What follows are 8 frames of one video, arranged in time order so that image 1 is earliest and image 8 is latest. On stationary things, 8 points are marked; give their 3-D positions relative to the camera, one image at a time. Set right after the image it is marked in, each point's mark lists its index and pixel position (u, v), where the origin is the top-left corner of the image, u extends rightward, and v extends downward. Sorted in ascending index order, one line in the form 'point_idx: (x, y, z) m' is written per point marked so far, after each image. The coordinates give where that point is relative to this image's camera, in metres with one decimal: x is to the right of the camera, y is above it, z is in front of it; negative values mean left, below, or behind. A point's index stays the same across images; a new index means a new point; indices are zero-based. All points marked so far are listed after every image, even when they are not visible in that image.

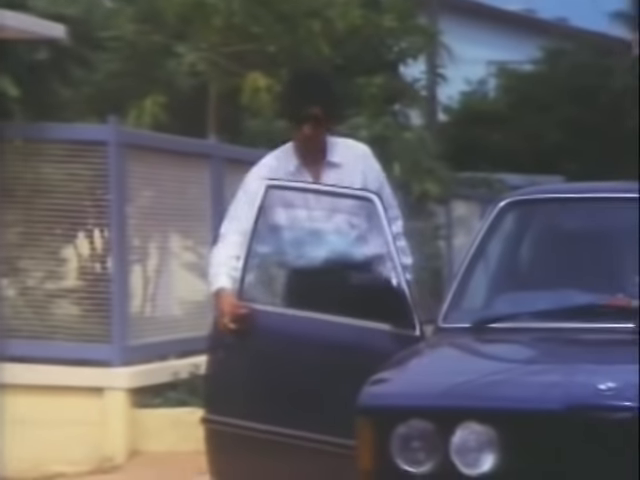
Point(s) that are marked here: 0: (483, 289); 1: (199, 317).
0: (+0.4, -0.1, +6.3) m
1: (-0.6, -0.4, +10.9) m
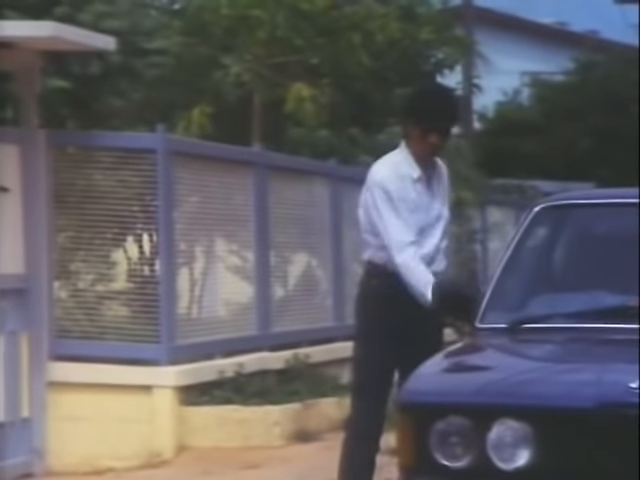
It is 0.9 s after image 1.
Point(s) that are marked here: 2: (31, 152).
0: (+0.6, -0.1, +6.6) m
1: (-0.4, -0.4, +11.3) m
2: (-1.3, +0.4, +10.0) m
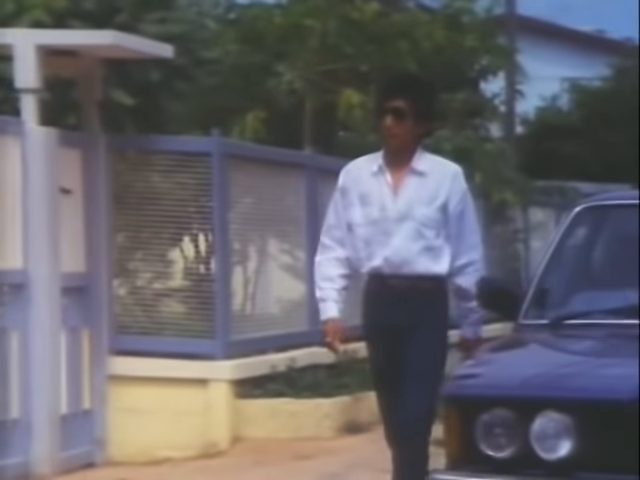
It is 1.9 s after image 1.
0: (+0.7, -0.1, +7.0) m
1: (-0.1, -0.4, +11.7) m
2: (-1.0, +0.4, +10.4) m
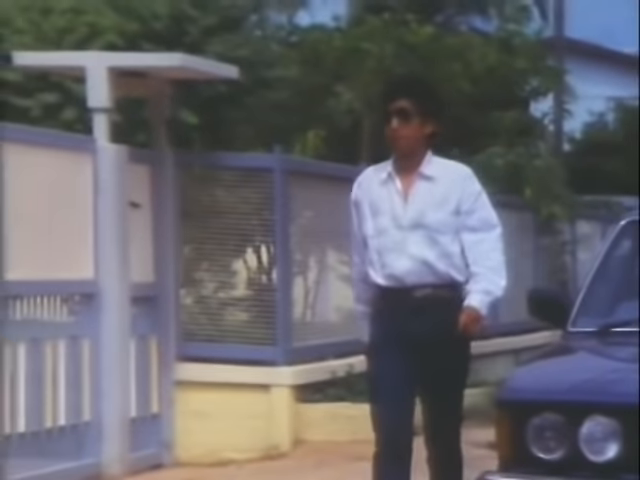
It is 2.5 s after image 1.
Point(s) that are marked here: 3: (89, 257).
0: (+0.9, -0.2, +7.5) m
1: (+0.2, -0.4, +12.2) m
2: (-0.8, +0.3, +11.0) m
3: (-1.1, -0.1, +10.5) m
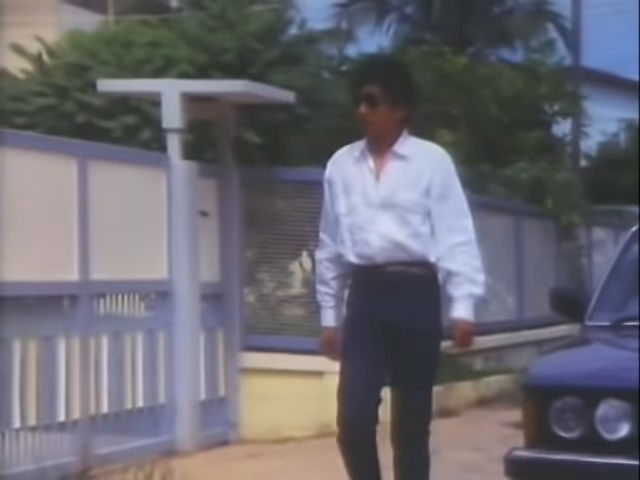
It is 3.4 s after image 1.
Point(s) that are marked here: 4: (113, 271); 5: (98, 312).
0: (+1.1, -0.2, +9.0) m
1: (+0.4, -0.5, +13.7) m
2: (-0.5, +0.3, +12.5) m
3: (-0.8, -0.1, +12.0) m
4: (-1.0, -0.2, +11.4) m
5: (-1.1, -0.4, +11.2) m
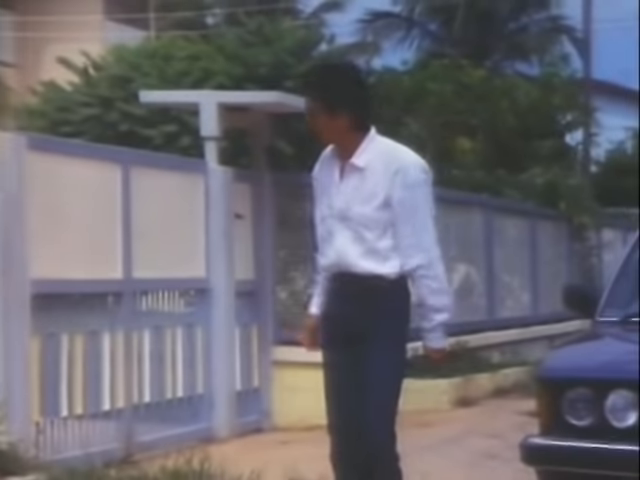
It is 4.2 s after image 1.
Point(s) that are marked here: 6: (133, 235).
0: (+1.2, -0.2, +9.8) m
1: (+0.6, -0.5, +14.5) m
2: (-0.3, +0.3, +13.3) m
3: (-0.7, -0.1, +12.9) m
4: (-0.9, -0.2, +12.3) m
5: (-0.9, -0.4, +12.1) m
6: (-1.0, 0.0, +12.1) m
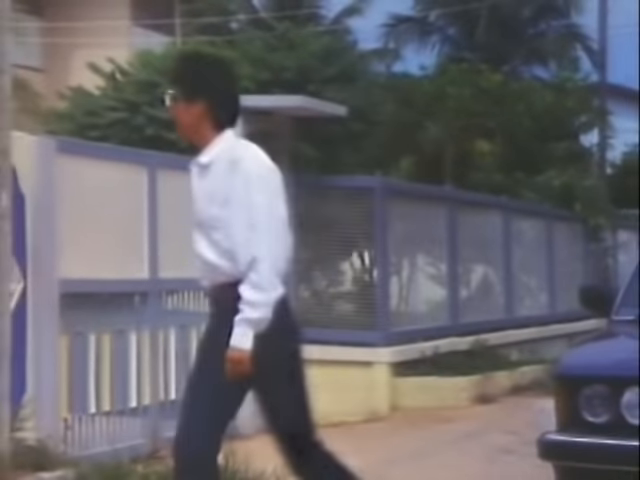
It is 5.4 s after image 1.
0: (+1.3, -0.2, +10.1) m
1: (+0.8, -0.5, +14.8) m
2: (-0.2, +0.3, +13.6) m
3: (-0.5, -0.1, +13.2) m
4: (-0.8, -0.2, +12.6) m
5: (-0.8, -0.4, +12.4) m
6: (-0.9, 0.0, +12.4) m
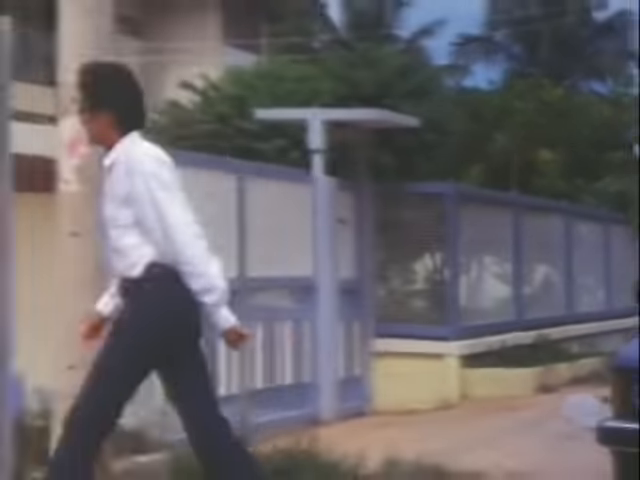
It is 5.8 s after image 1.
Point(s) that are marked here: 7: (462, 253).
0: (+1.7, -0.3, +11.3) m
1: (+1.3, -0.5, +16.0) m
2: (+0.3, +0.3, +14.8) m
3: (-0.1, -0.1, +14.4) m
4: (-0.3, -0.2, +13.8) m
5: (-0.4, -0.4, +13.6) m
6: (-0.4, 0.0, +13.5) m
7: (+0.9, -0.1, +15.1) m
